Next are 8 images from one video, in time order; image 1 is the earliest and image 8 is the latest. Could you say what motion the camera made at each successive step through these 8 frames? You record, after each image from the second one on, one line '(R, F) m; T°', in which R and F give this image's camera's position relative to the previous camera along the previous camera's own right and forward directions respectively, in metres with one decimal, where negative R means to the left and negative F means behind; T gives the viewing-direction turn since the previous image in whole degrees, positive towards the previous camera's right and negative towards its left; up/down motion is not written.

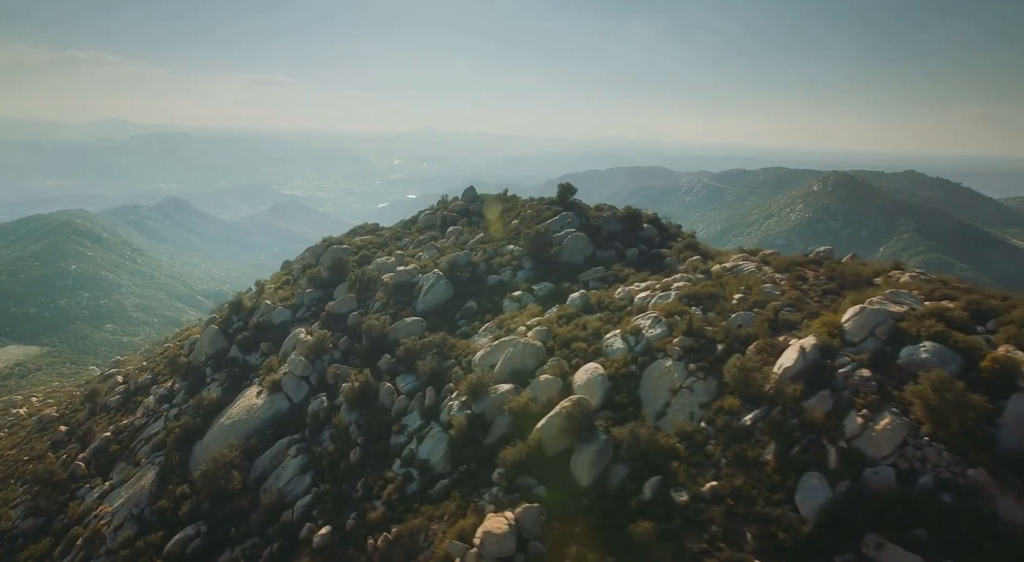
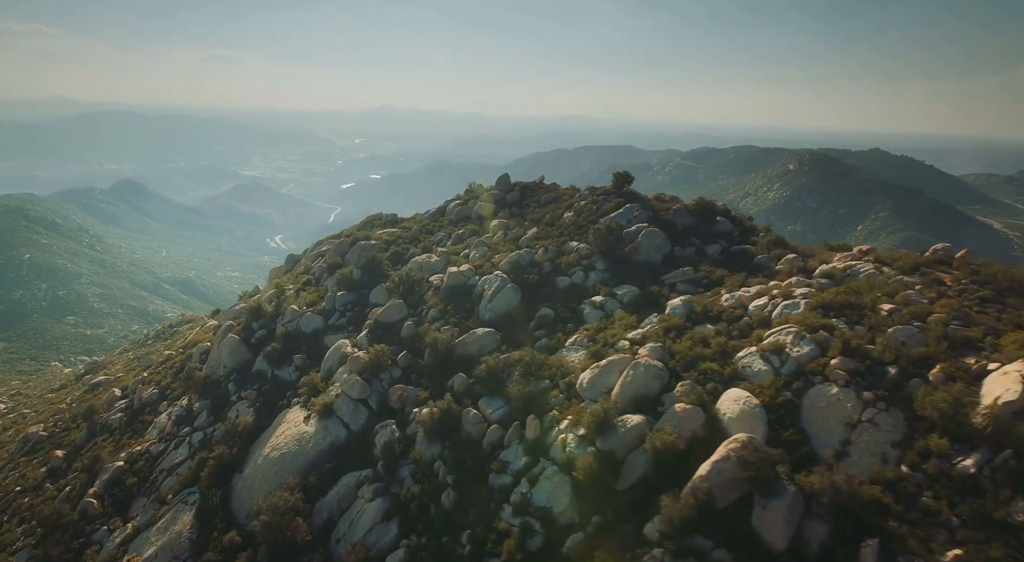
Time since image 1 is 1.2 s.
(-5.2, +3.8) m; +3°
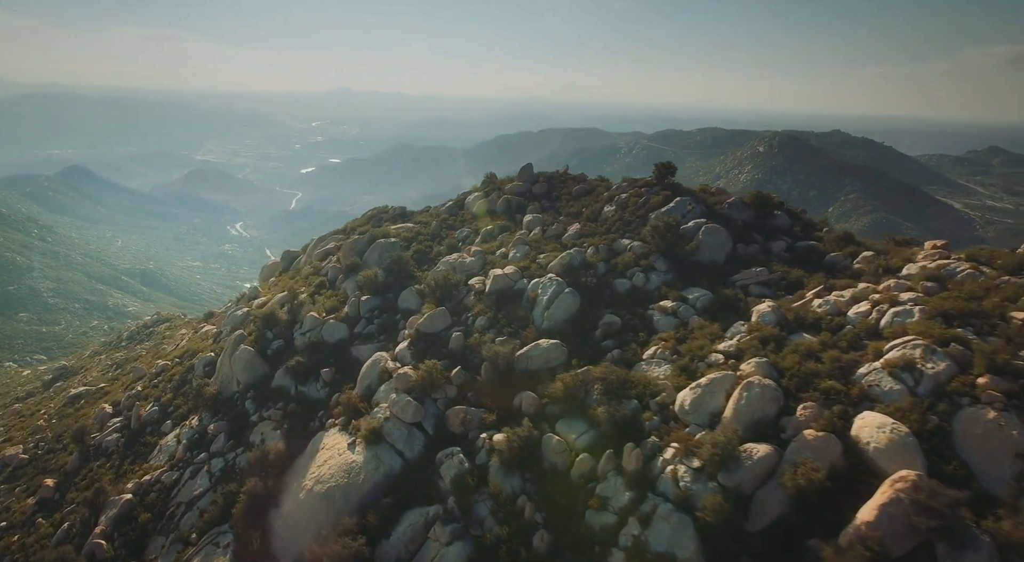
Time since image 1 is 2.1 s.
(-4.1, +2.8) m; +3°
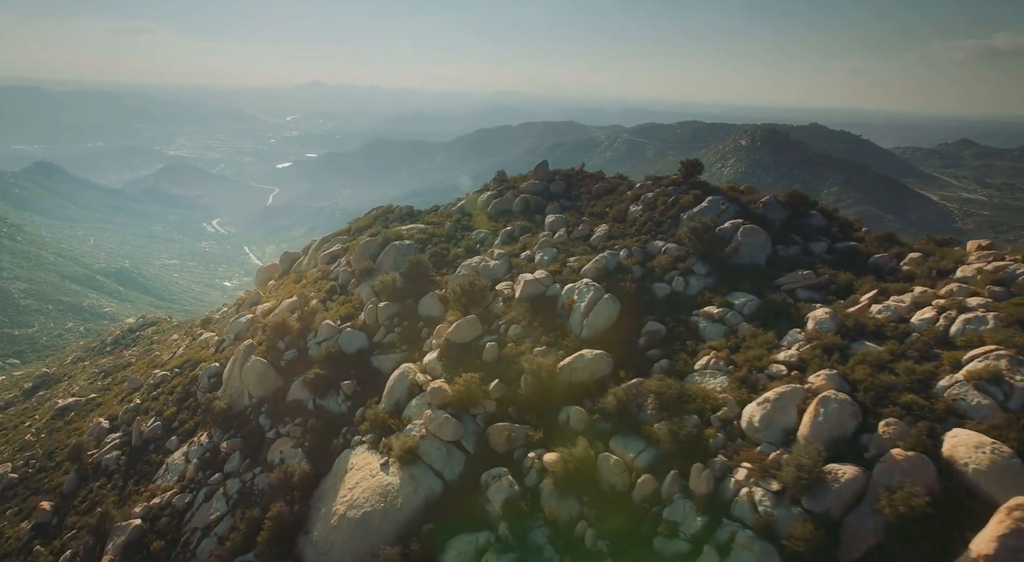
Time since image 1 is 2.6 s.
(-2.3, +1.5) m; +2°
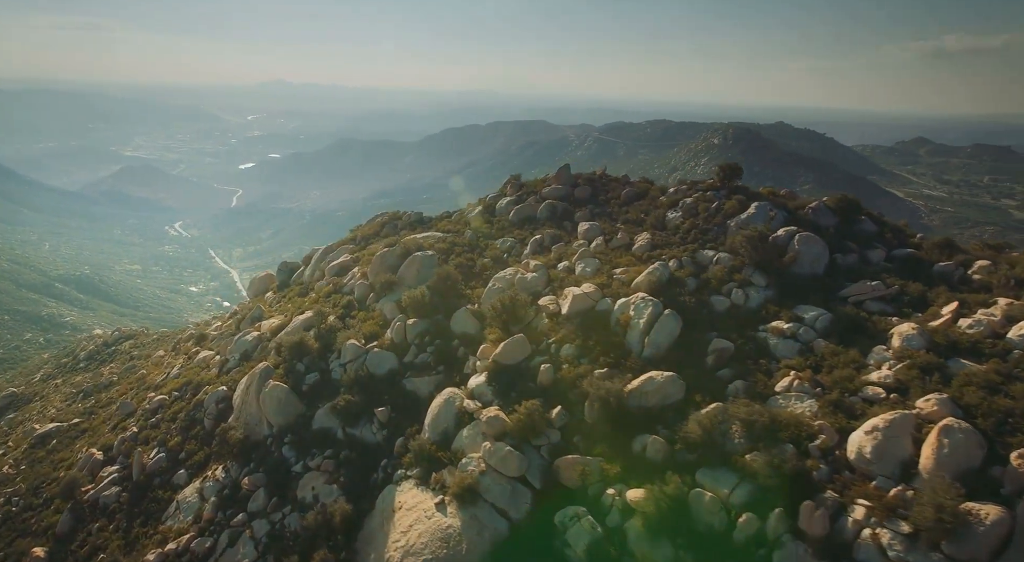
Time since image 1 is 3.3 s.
(-3.3, +2.1) m; +3°
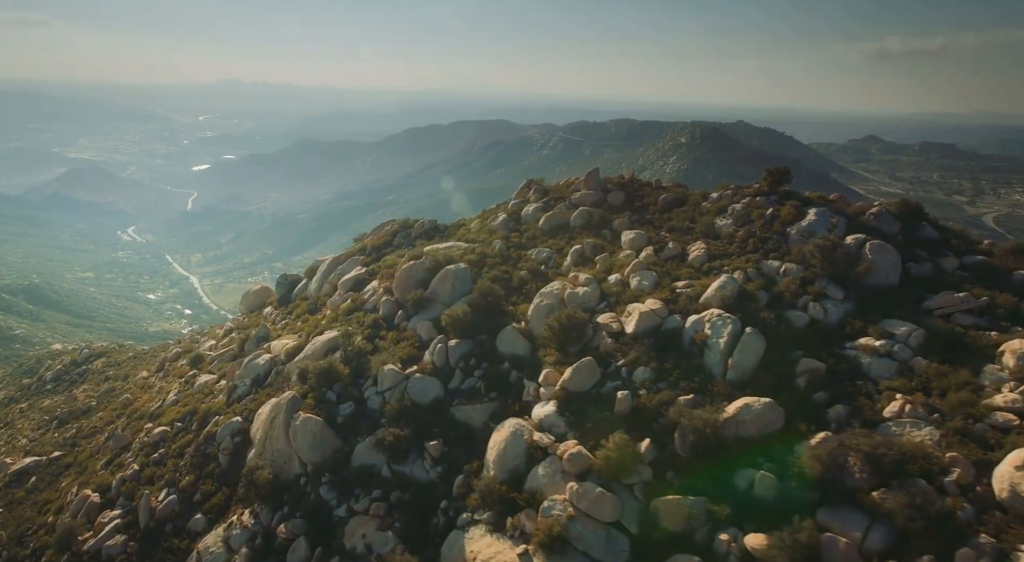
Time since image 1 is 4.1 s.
(-3.8, +2.4) m; +3°
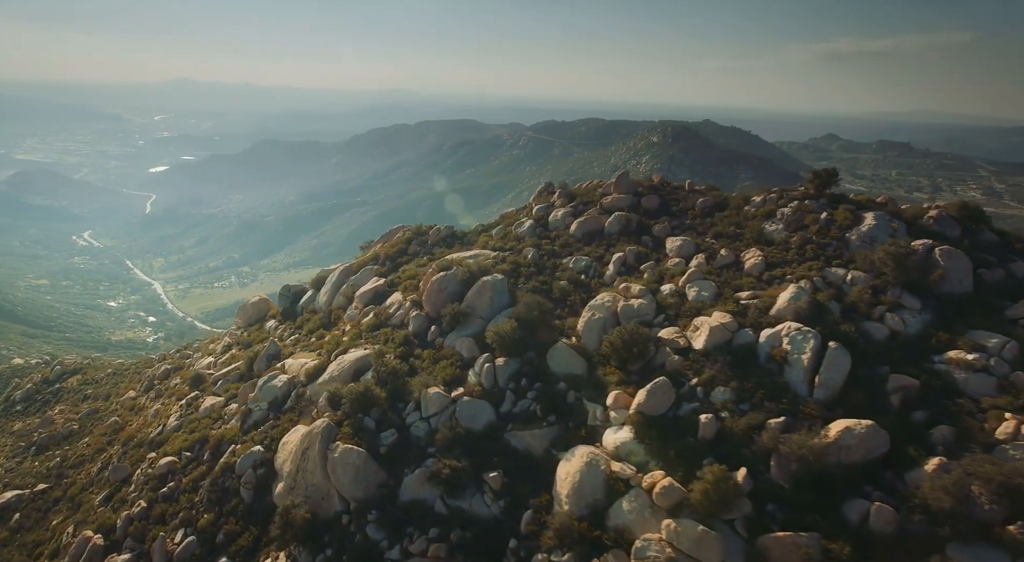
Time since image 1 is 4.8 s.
(-3.3, +2.0) m; +3°
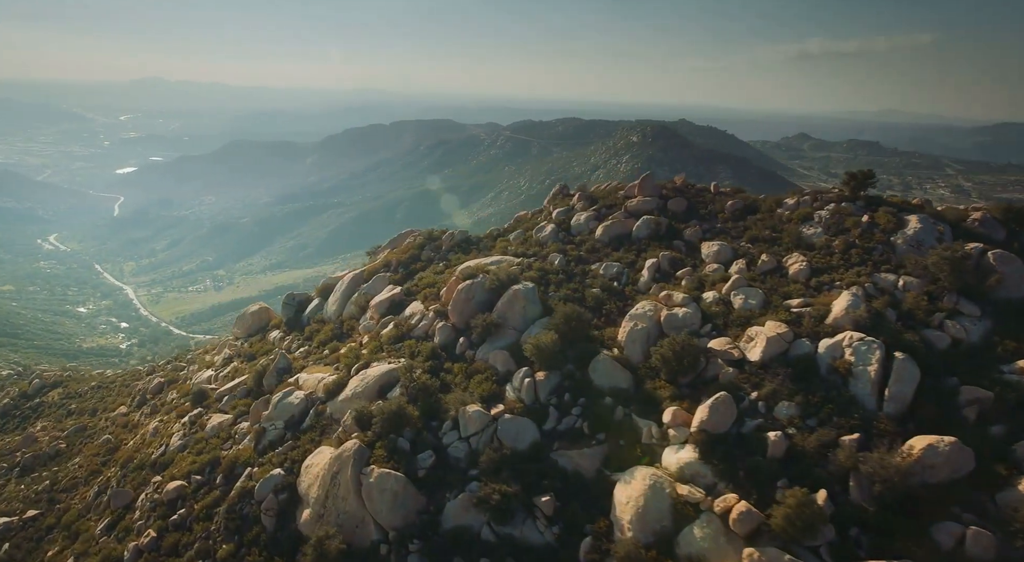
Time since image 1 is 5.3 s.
(-2.4, +1.4) m; +2°
